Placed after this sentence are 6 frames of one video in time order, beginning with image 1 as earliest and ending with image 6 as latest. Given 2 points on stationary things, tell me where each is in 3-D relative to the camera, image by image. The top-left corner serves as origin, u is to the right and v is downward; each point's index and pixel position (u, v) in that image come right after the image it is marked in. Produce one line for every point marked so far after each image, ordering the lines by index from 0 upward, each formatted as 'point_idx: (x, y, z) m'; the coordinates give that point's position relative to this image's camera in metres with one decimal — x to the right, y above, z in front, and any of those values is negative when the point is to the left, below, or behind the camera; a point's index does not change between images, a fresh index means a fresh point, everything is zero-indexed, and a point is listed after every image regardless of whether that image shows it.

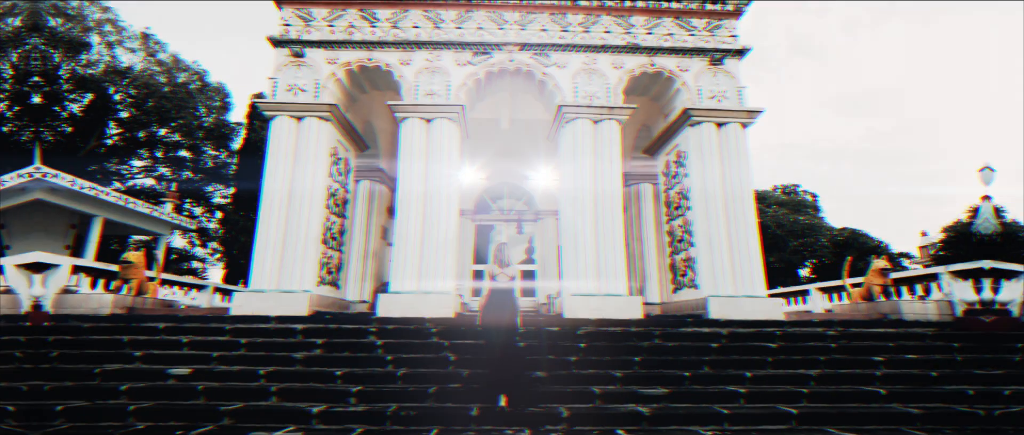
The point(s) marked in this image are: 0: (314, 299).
0: (-2.9, -1.2, +7.6) m
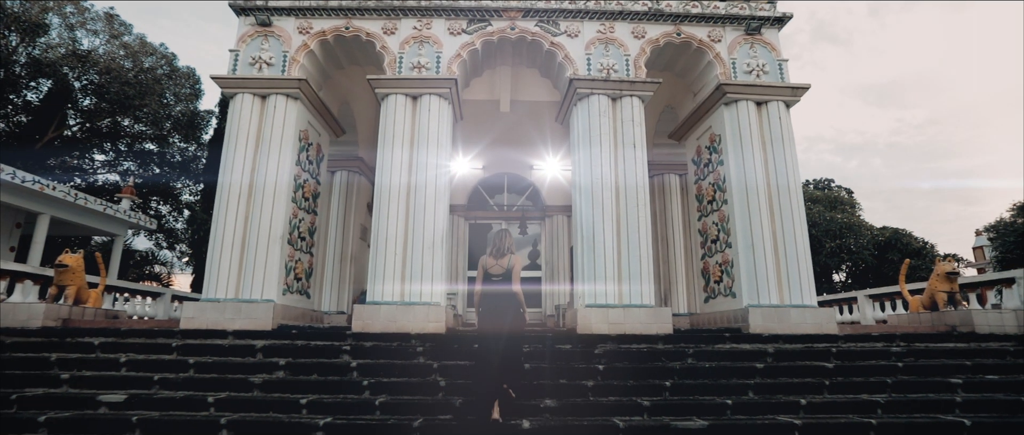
0: (-2.8, -1.1, +6.5) m
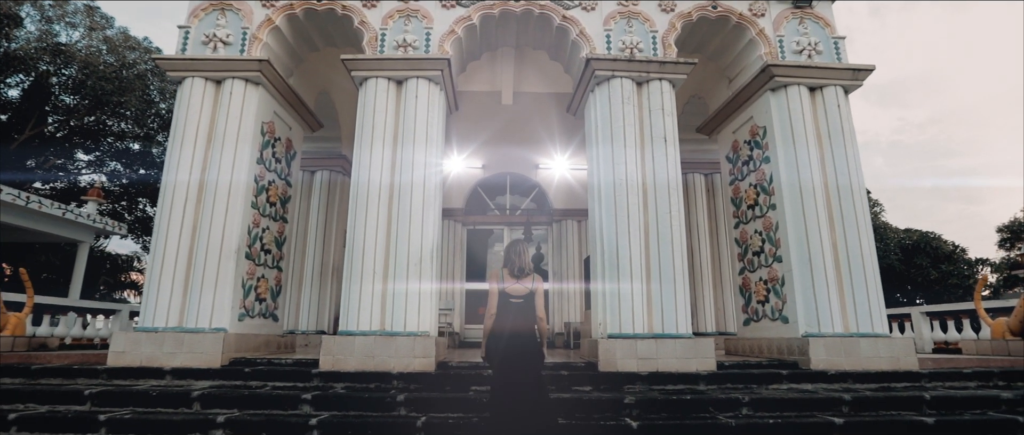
0: (-2.8, -1.2, +5.3) m
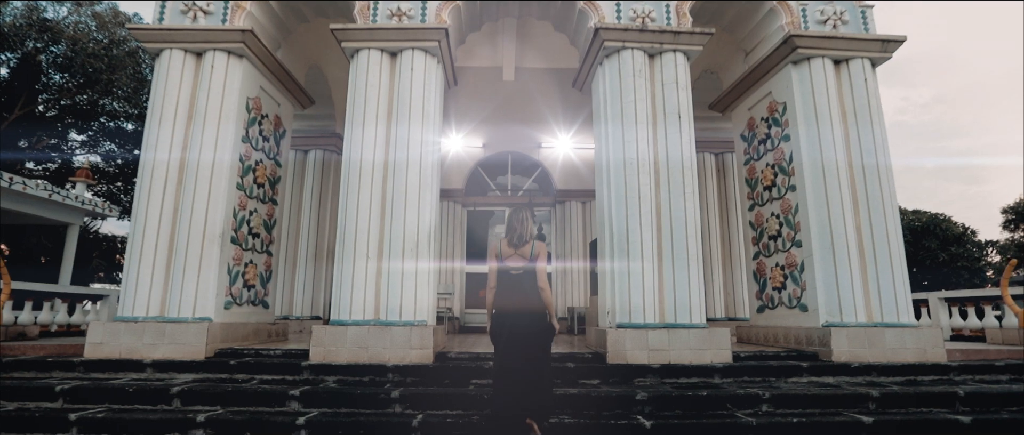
0: (-2.8, -1.1, +5.0) m
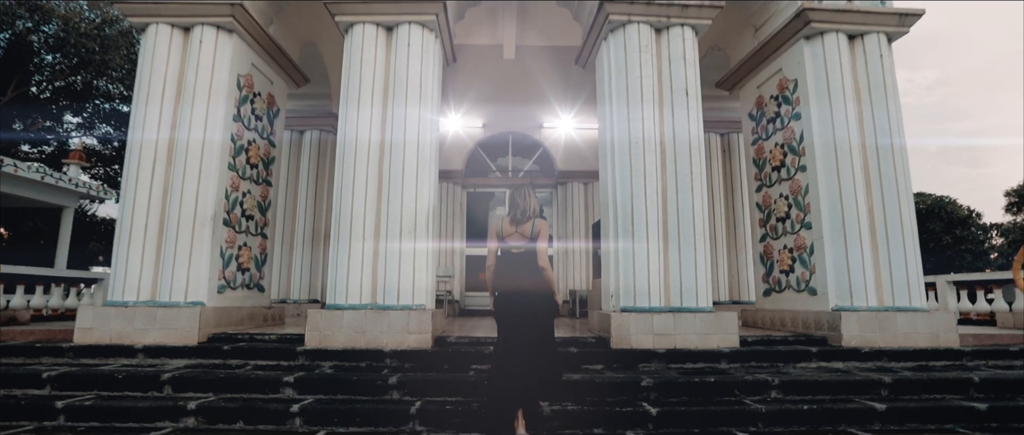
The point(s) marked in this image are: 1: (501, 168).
0: (-2.7, -0.9, +4.9) m
1: (-0.2, +1.0, +10.3) m
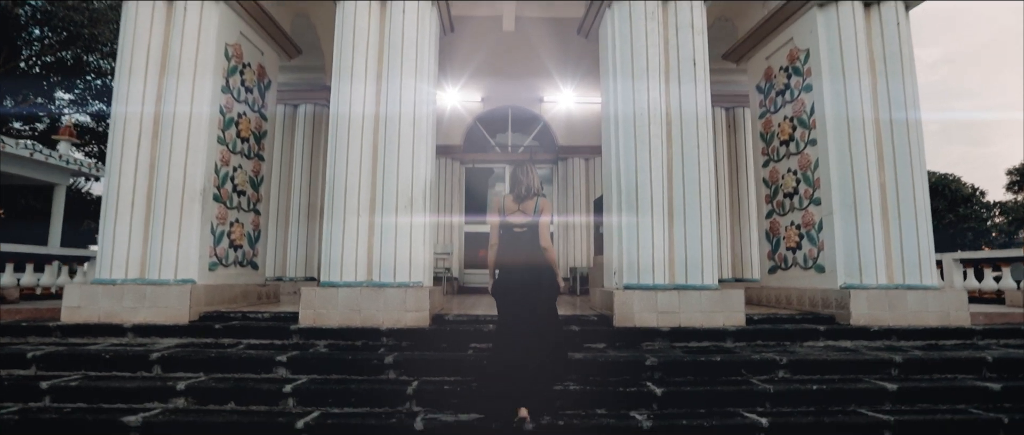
0: (-2.7, -0.7, +4.8) m
1: (-0.2, +1.4, +10.1) m
